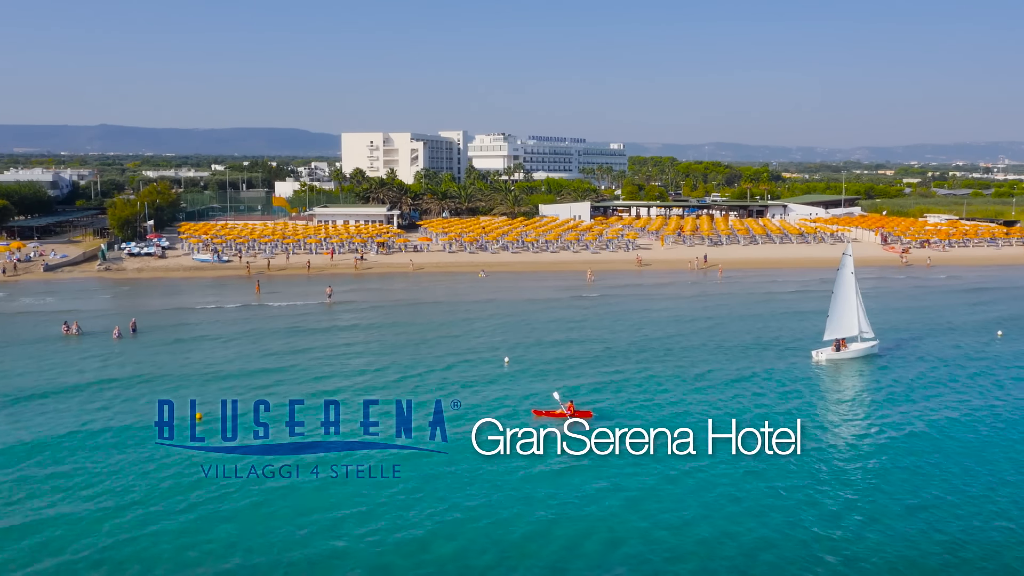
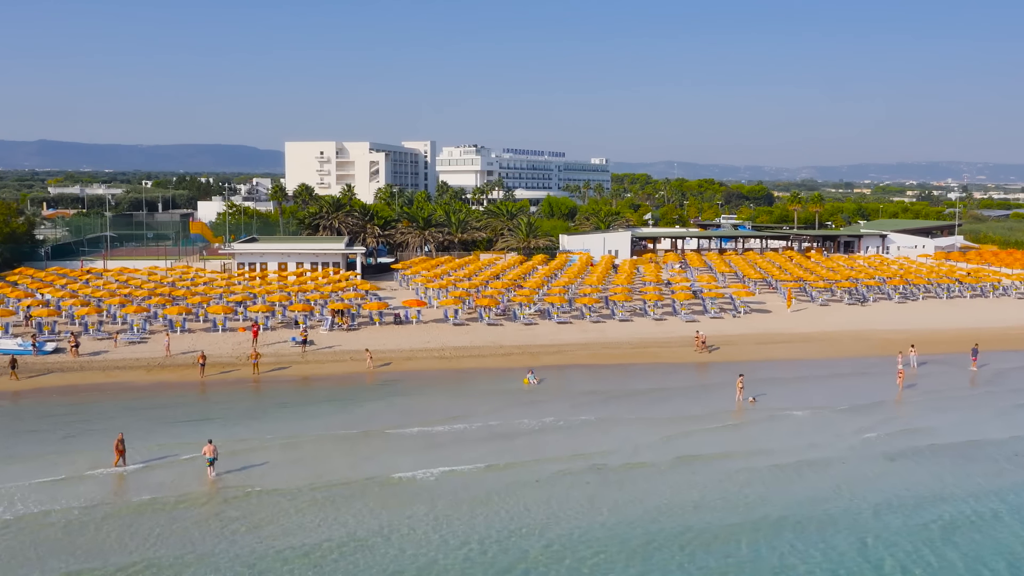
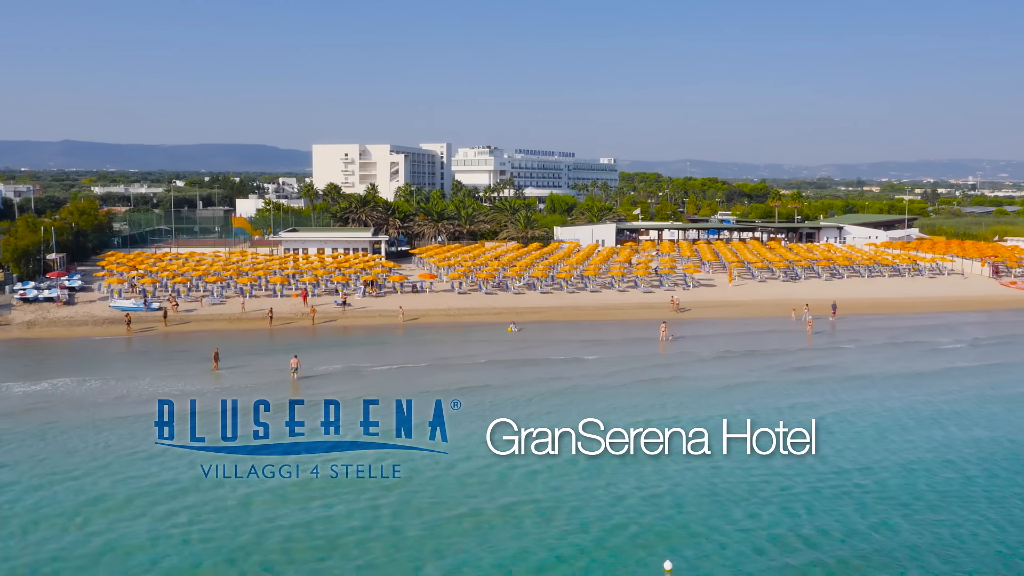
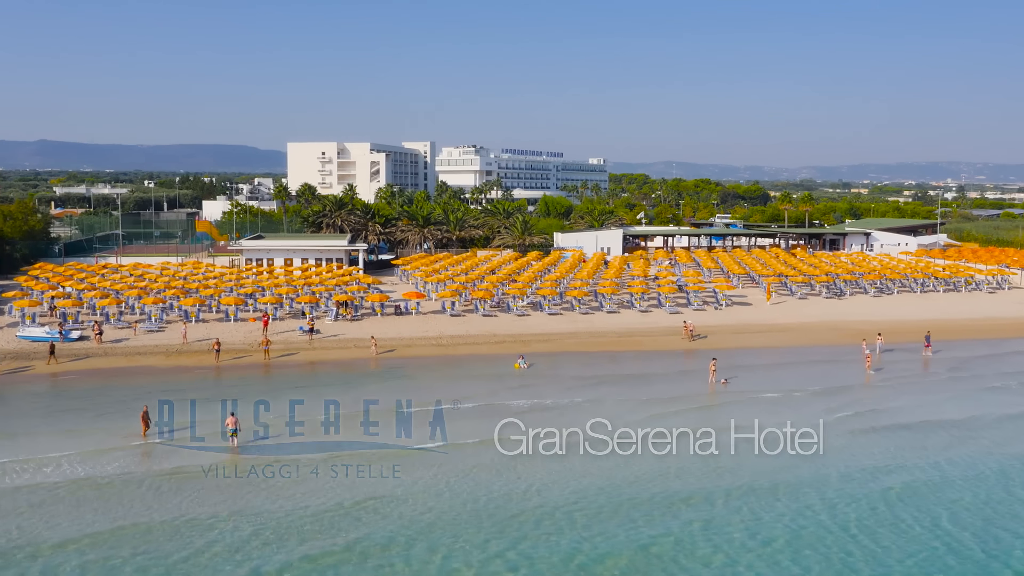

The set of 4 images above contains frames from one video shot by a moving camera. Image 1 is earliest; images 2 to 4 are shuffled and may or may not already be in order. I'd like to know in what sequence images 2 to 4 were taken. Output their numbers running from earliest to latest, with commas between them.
3, 4, 2
